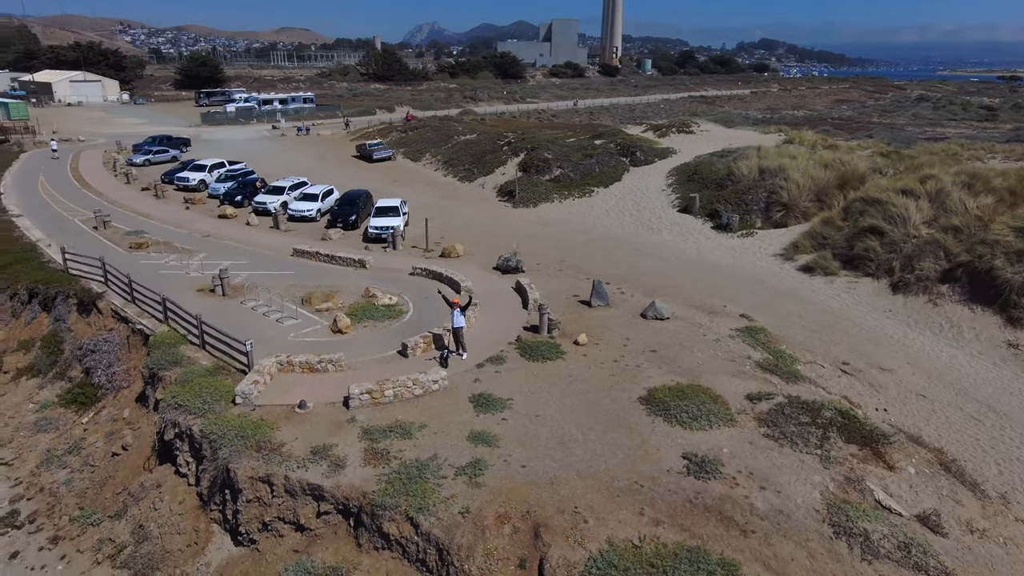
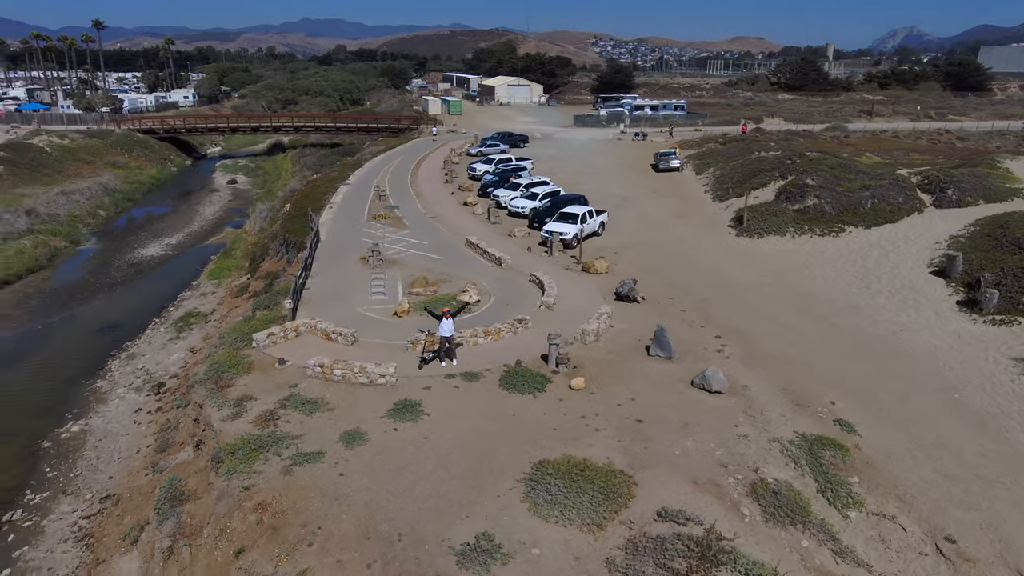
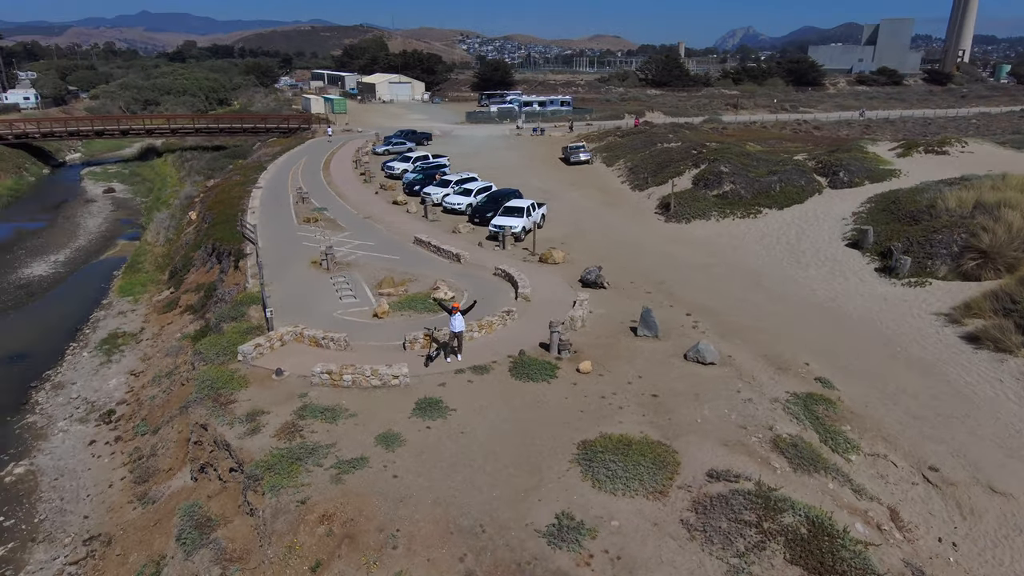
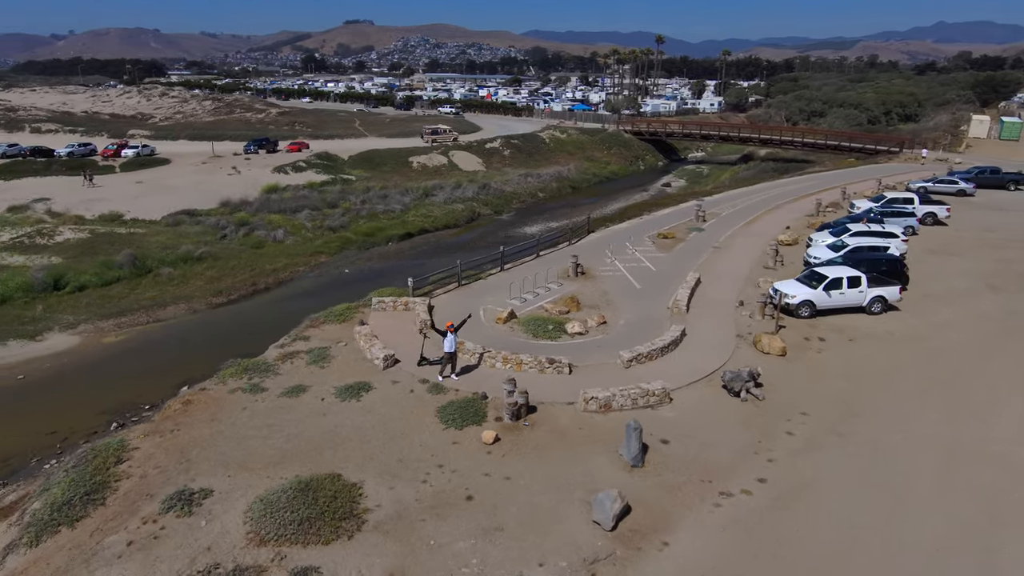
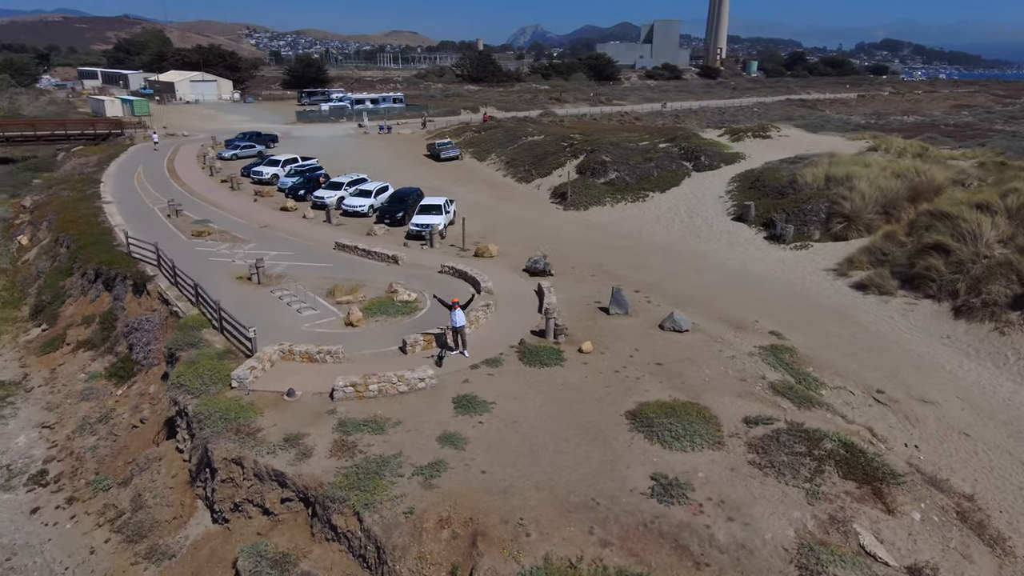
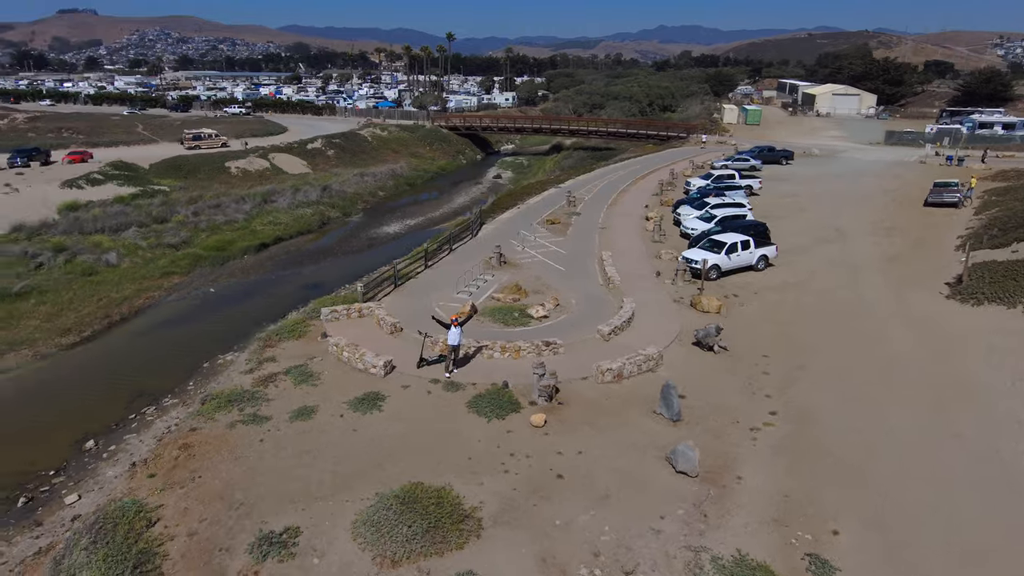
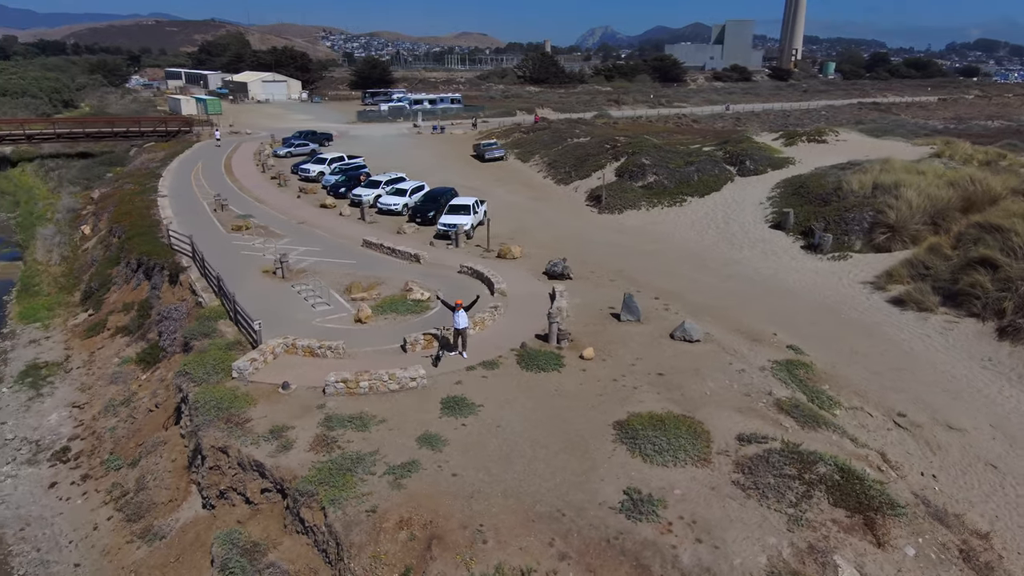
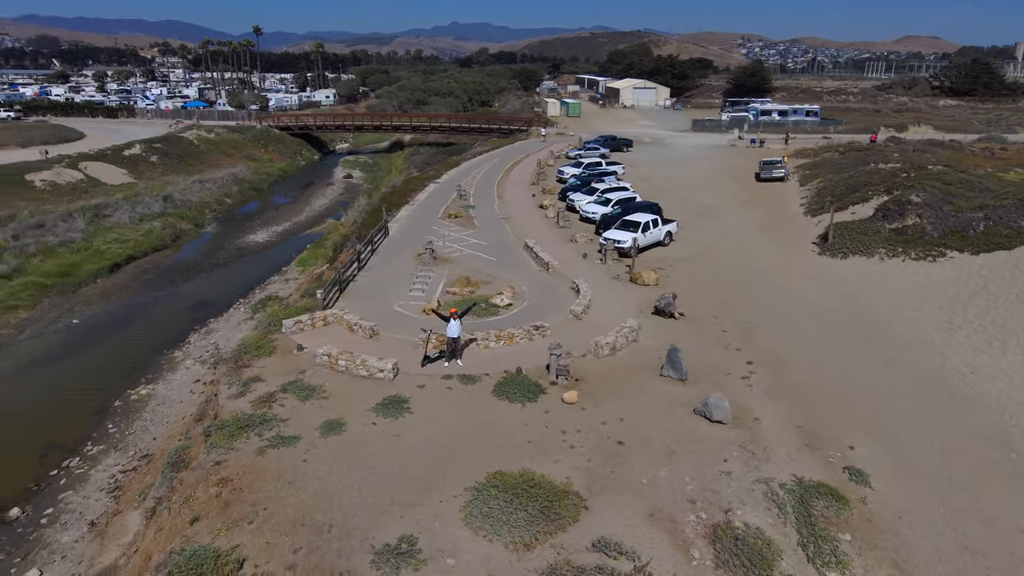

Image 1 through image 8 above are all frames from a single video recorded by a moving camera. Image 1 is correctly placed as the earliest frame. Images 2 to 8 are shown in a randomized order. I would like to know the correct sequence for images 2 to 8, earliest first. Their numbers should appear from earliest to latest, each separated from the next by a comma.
5, 7, 3, 2, 8, 6, 4
